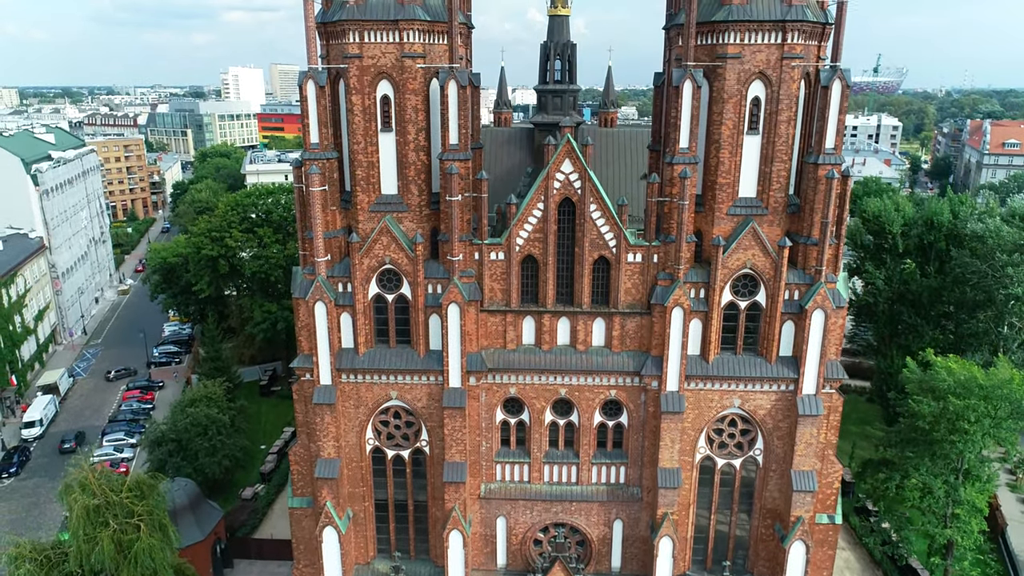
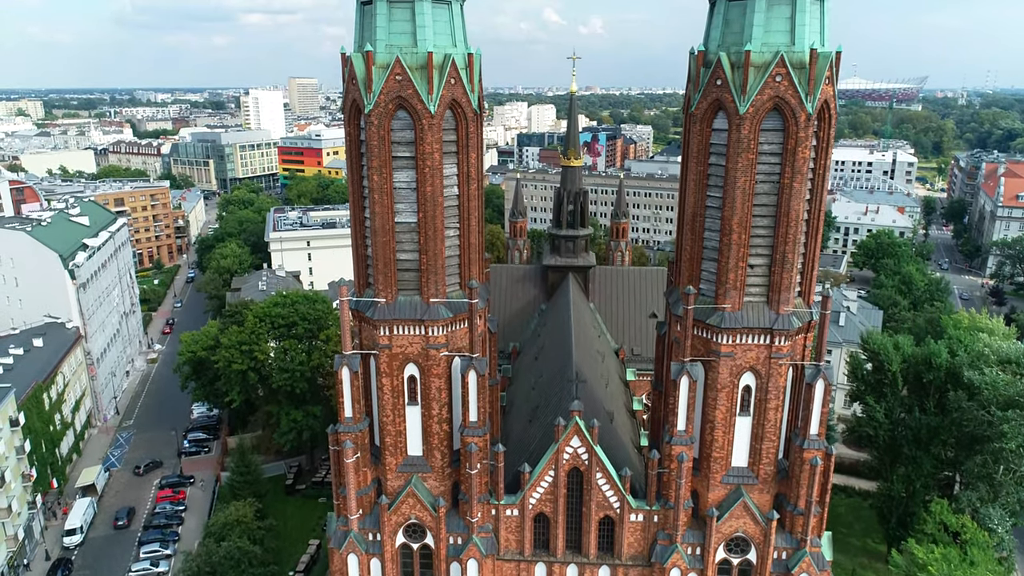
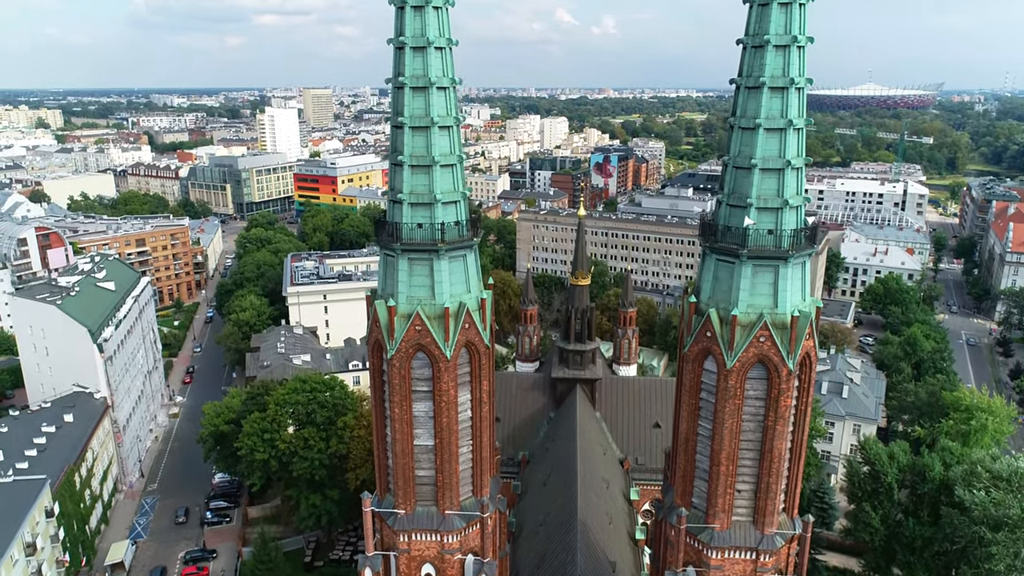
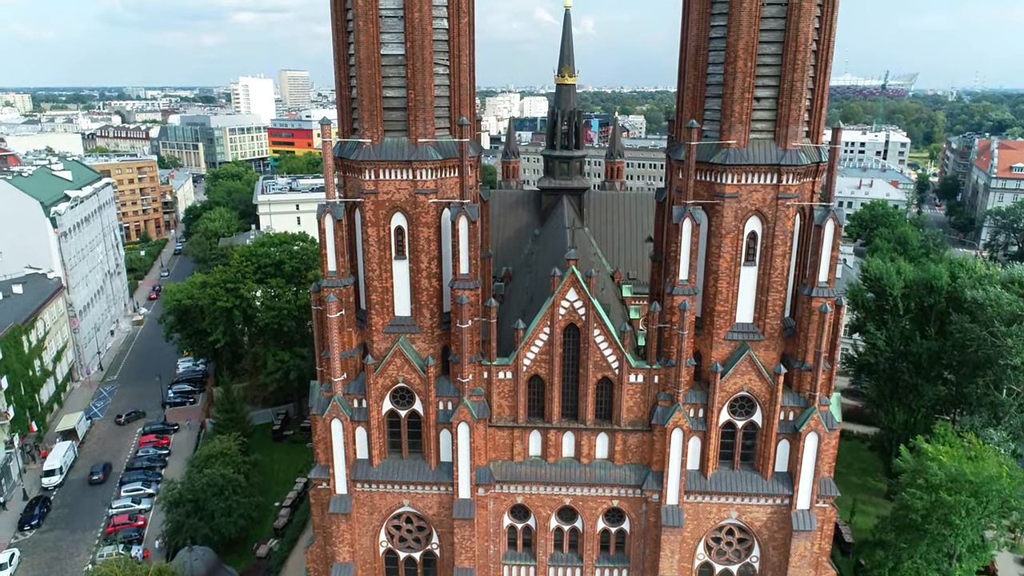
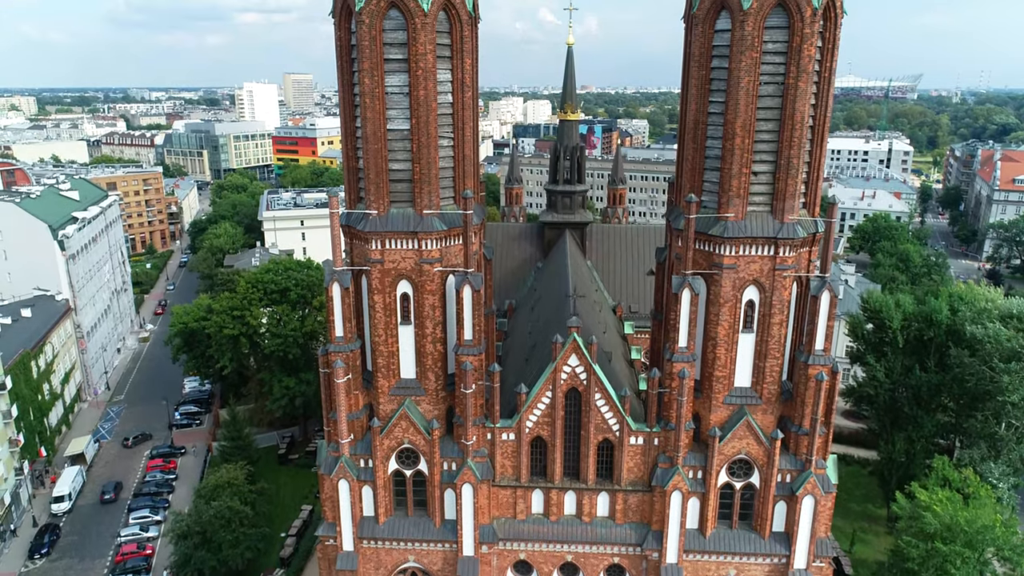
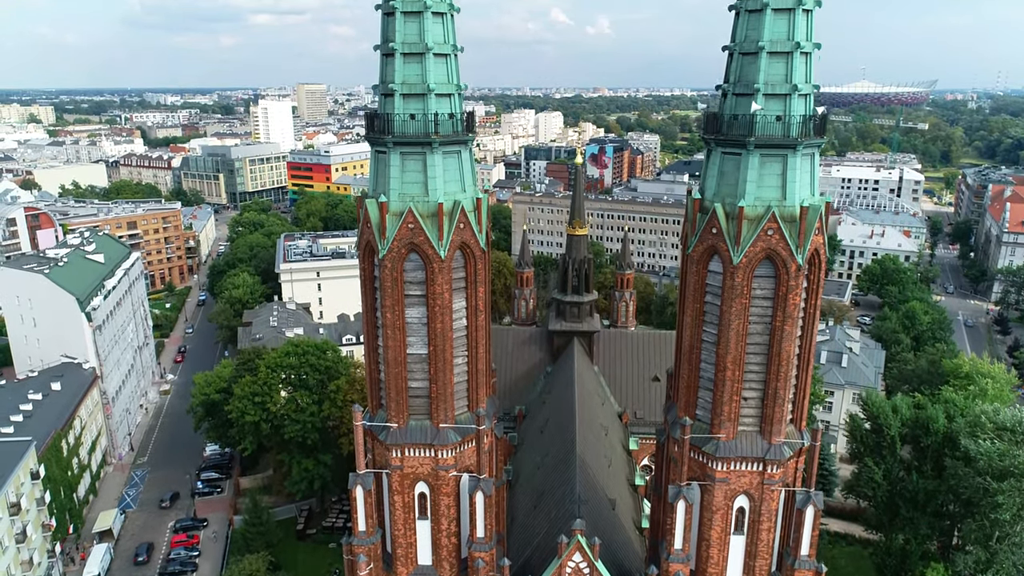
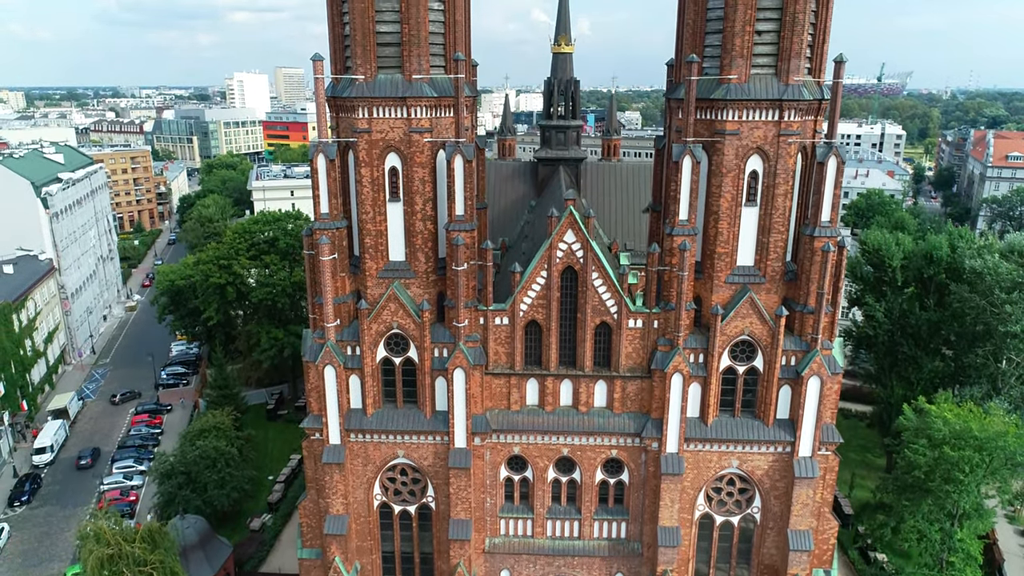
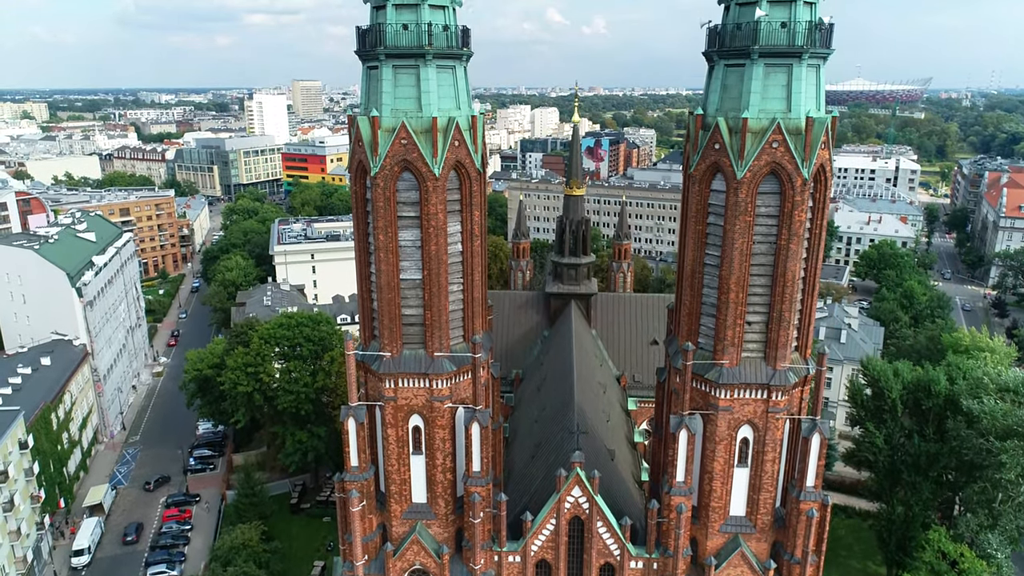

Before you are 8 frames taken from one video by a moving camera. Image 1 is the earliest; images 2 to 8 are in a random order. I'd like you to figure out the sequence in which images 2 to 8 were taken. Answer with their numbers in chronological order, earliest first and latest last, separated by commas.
7, 4, 5, 2, 8, 6, 3
